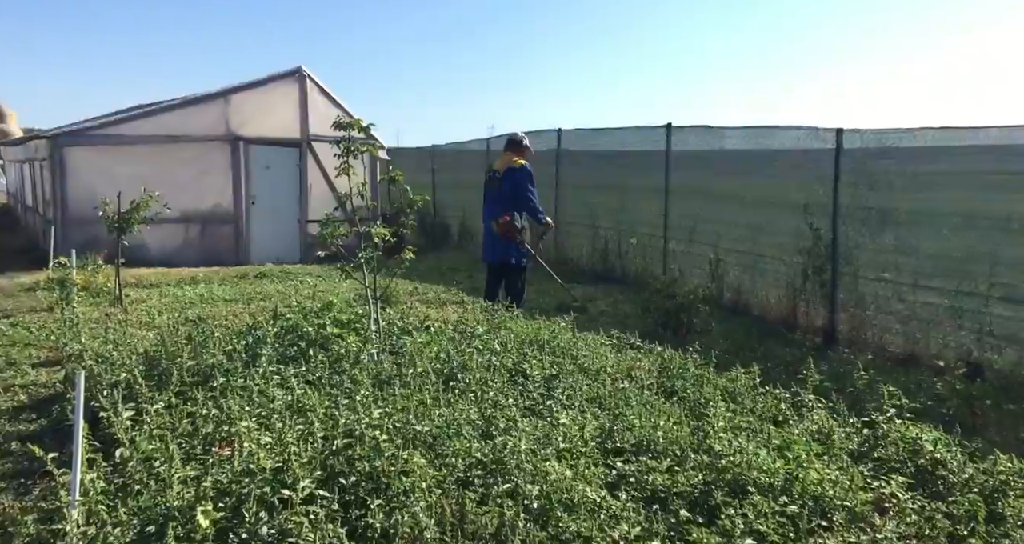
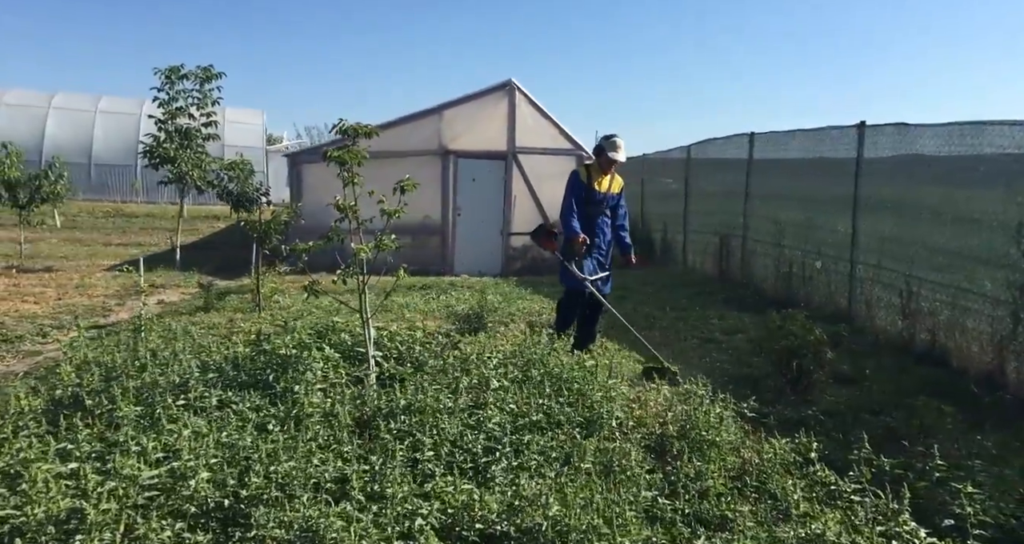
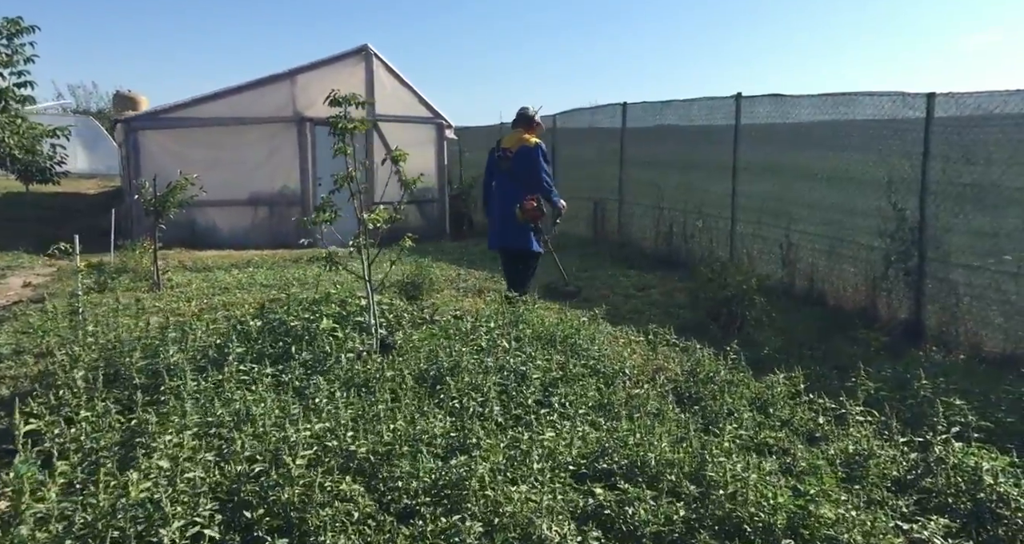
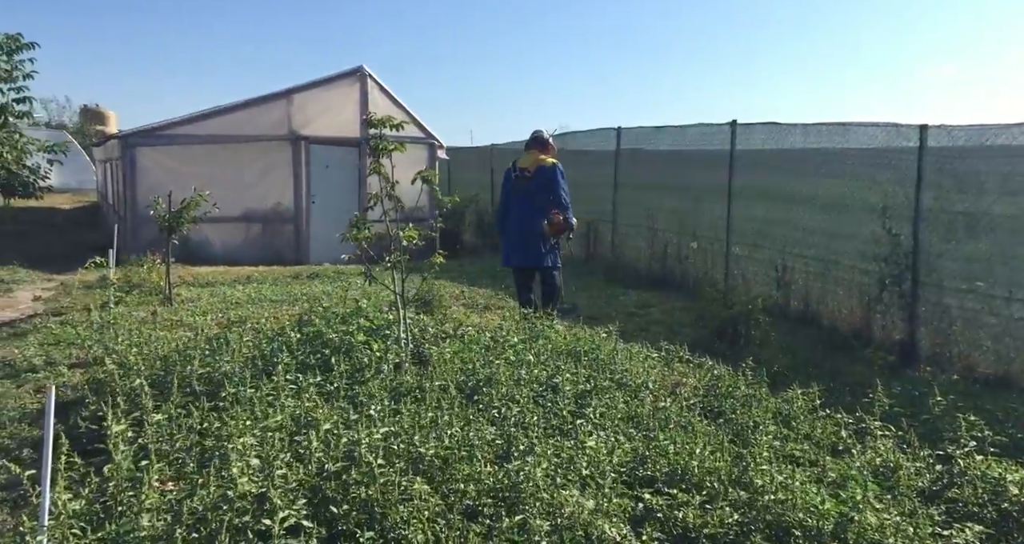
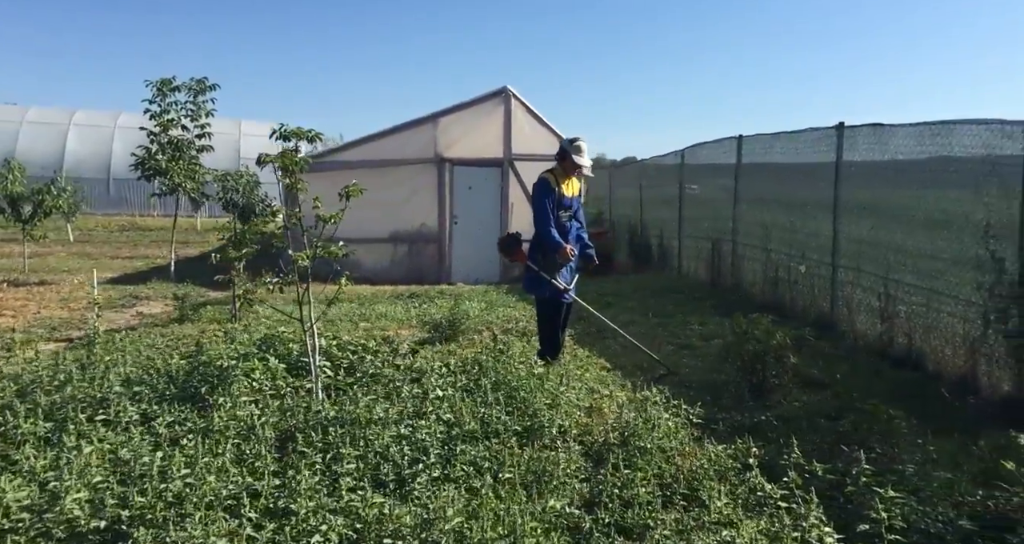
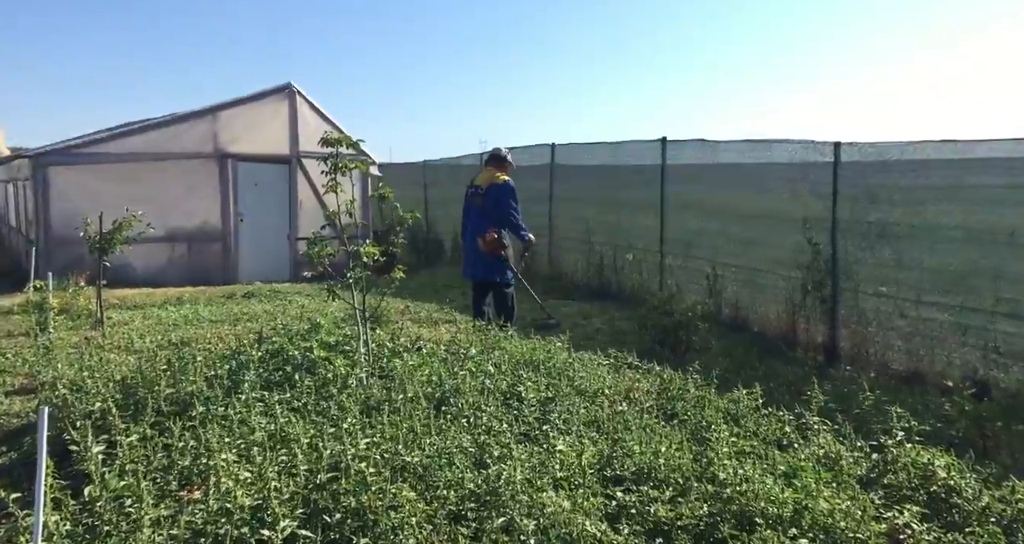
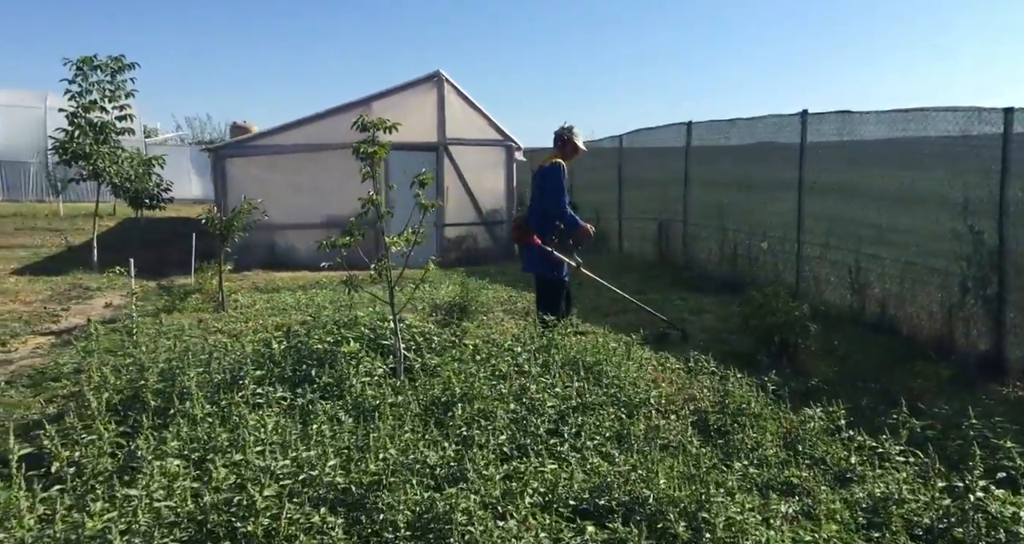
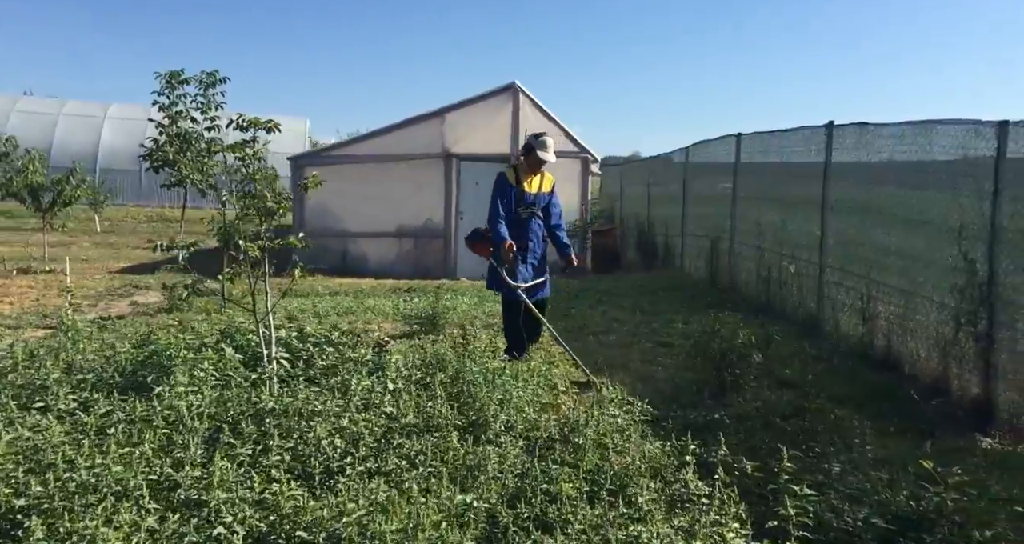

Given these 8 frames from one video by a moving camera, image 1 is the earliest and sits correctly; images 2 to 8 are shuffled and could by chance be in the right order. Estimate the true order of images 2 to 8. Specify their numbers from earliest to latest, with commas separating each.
6, 4, 3, 7, 2, 5, 8
